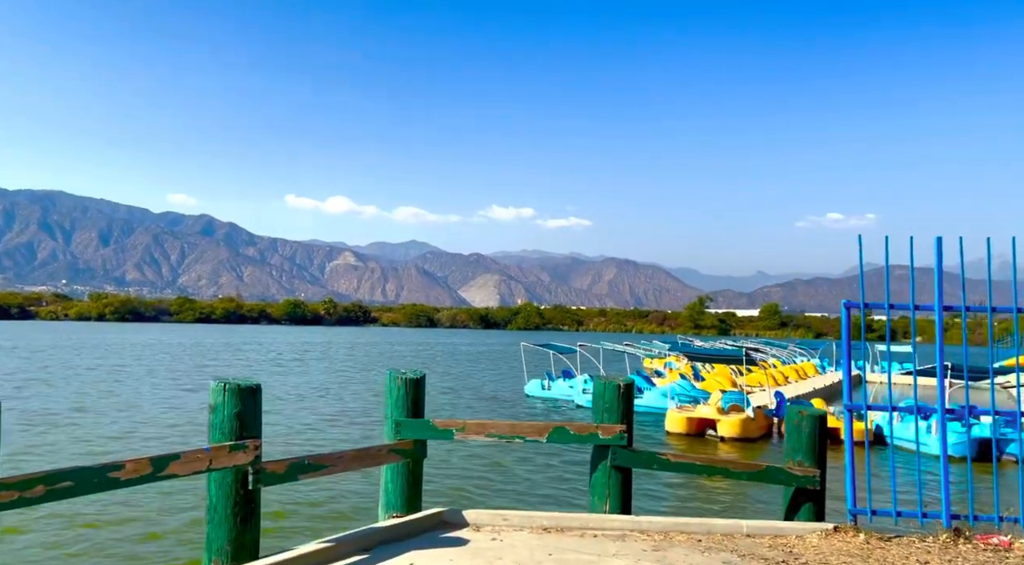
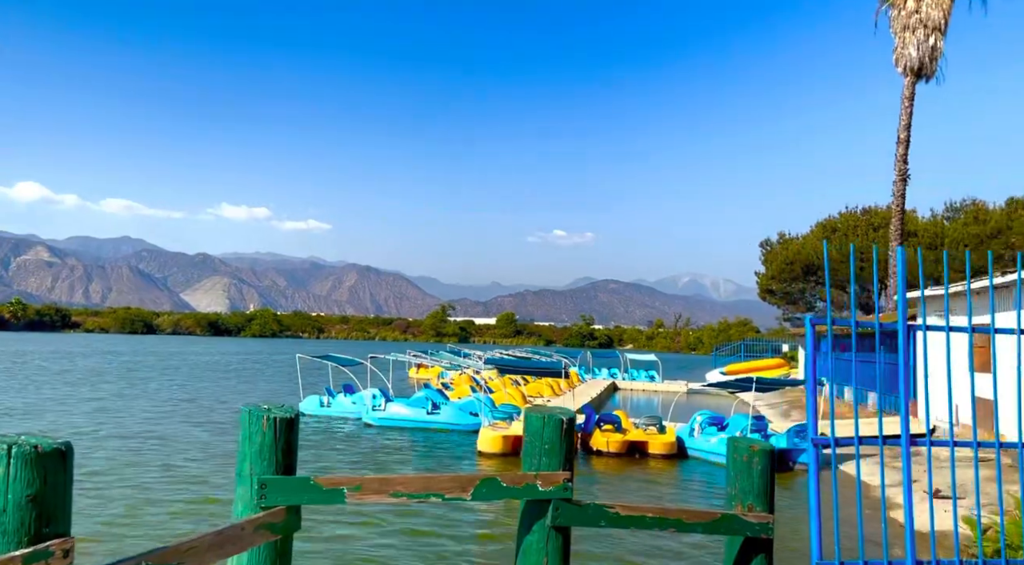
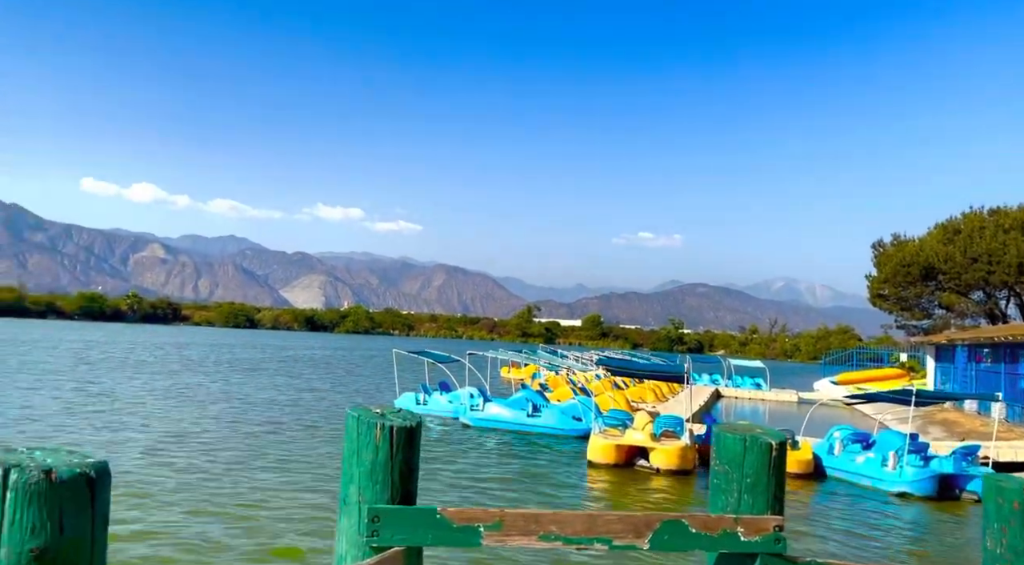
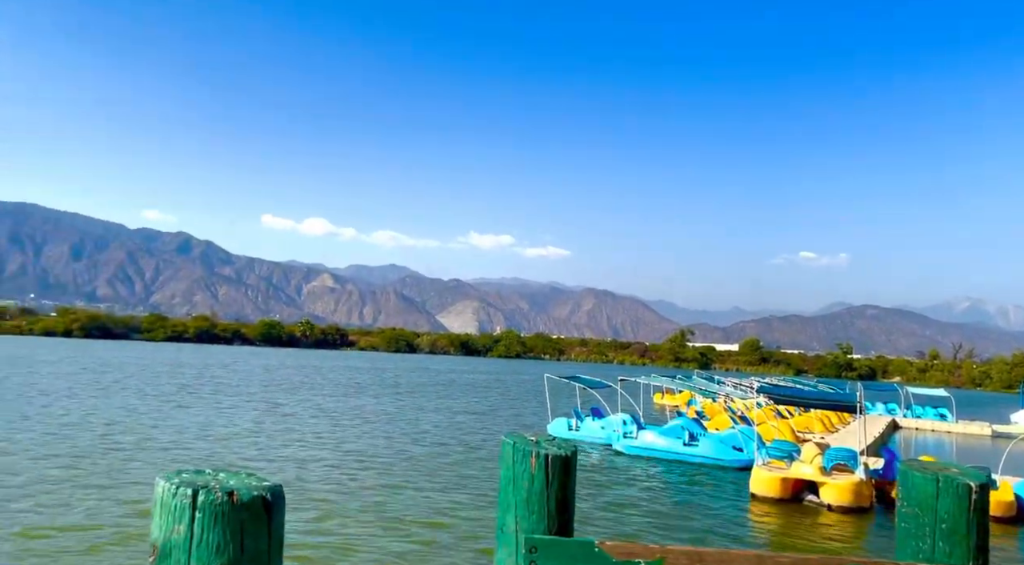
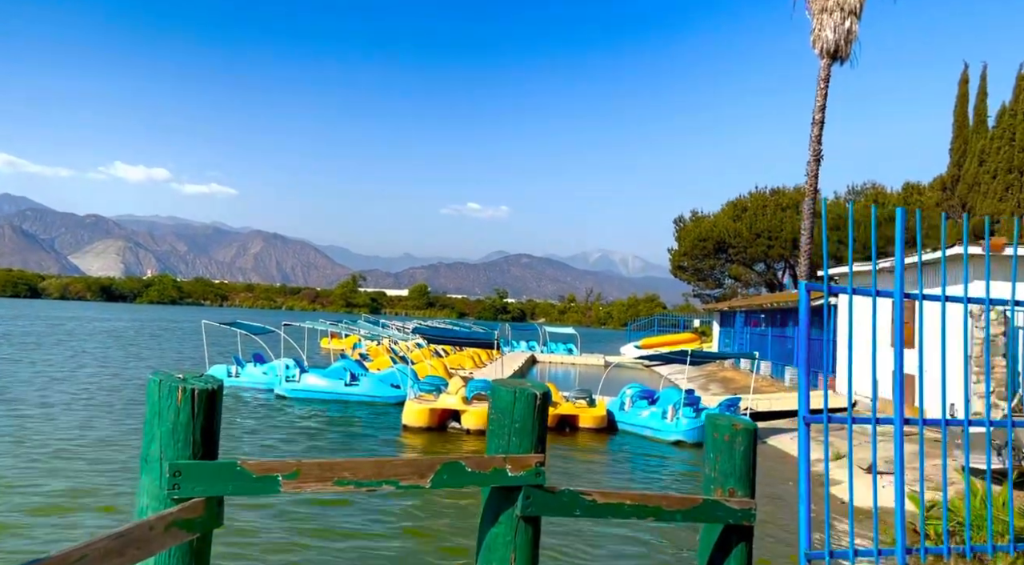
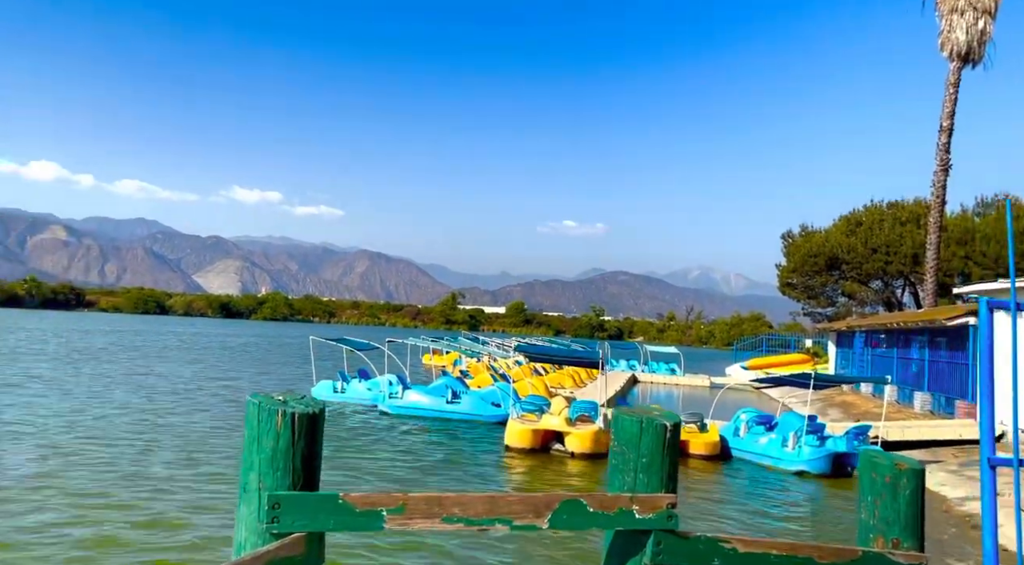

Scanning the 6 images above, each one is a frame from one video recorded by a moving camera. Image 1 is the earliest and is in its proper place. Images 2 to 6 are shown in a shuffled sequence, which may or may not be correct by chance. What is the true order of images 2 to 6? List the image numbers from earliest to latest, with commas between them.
2, 5, 6, 3, 4
